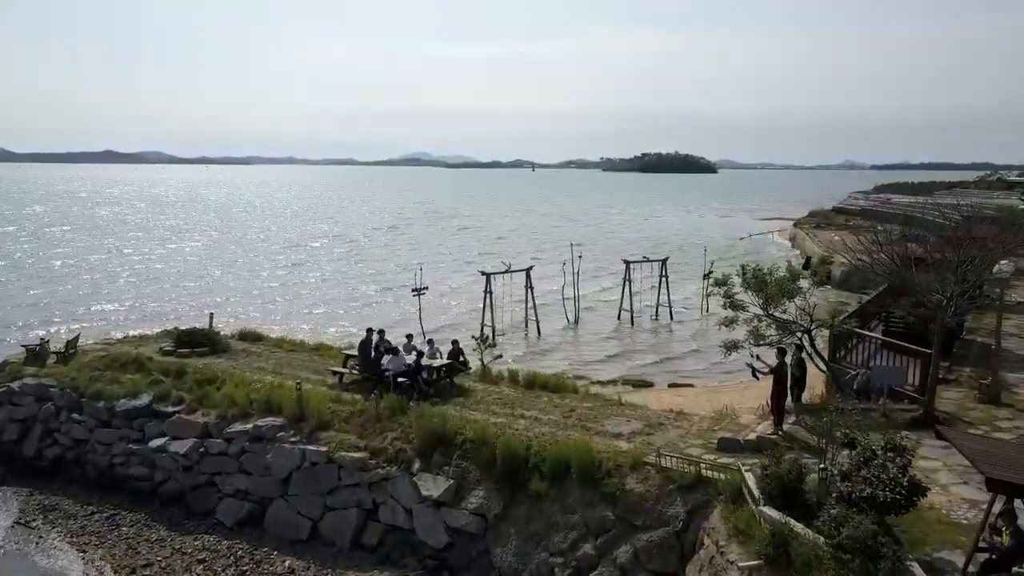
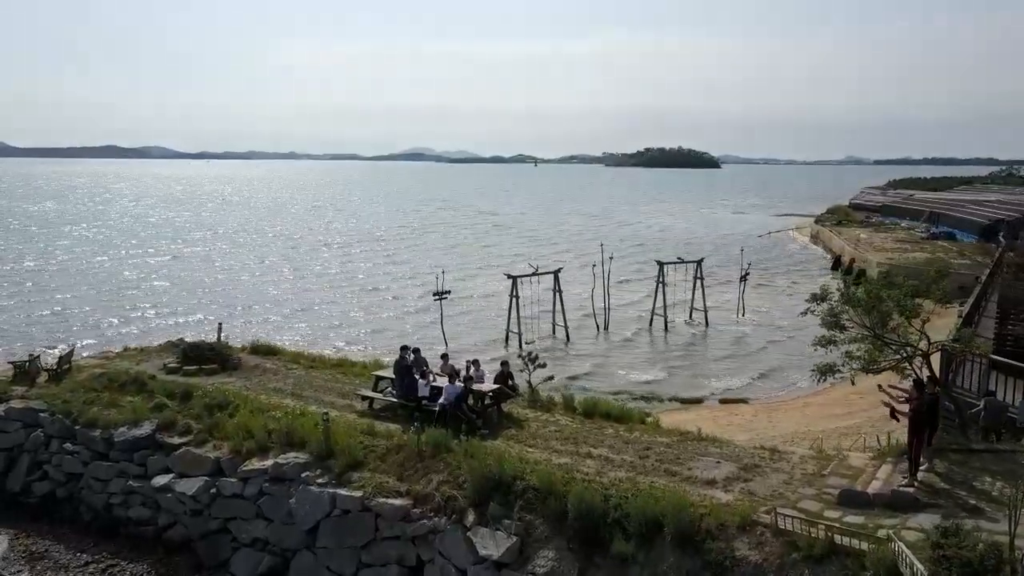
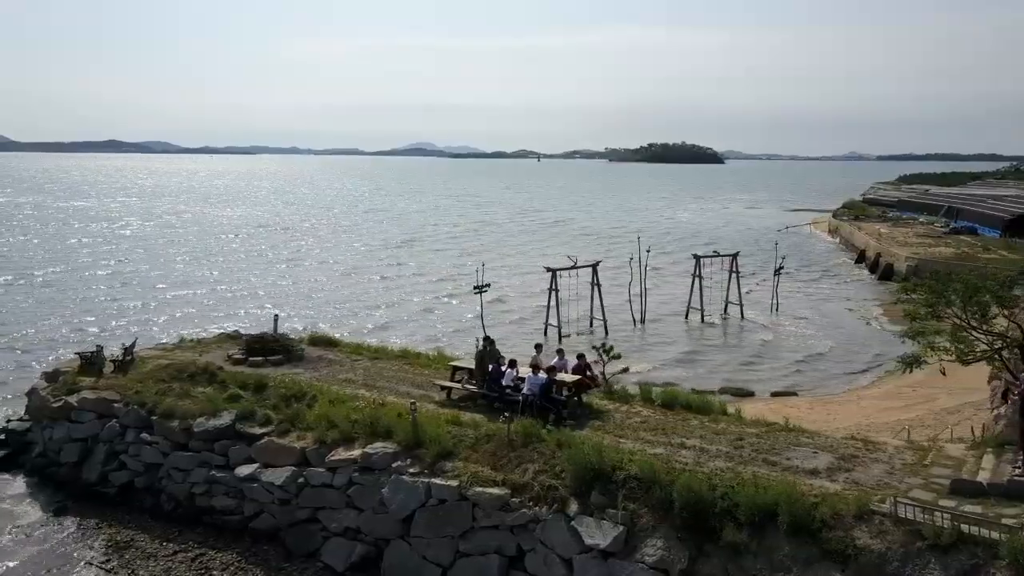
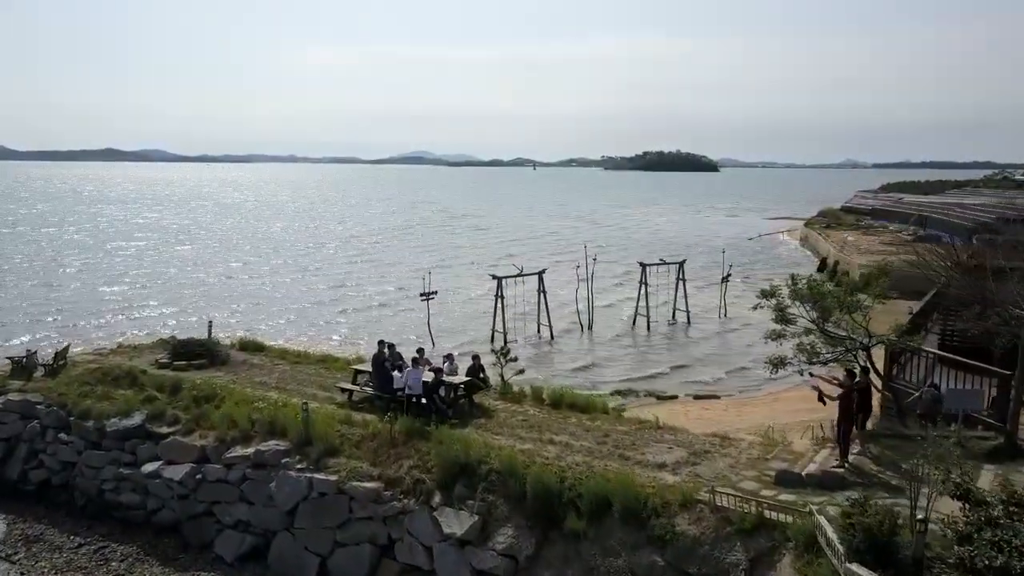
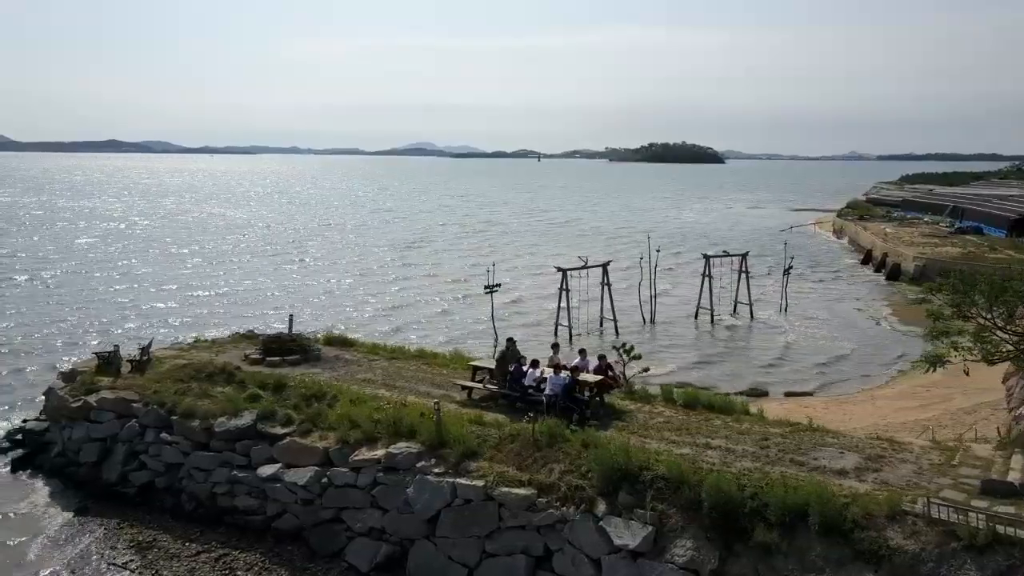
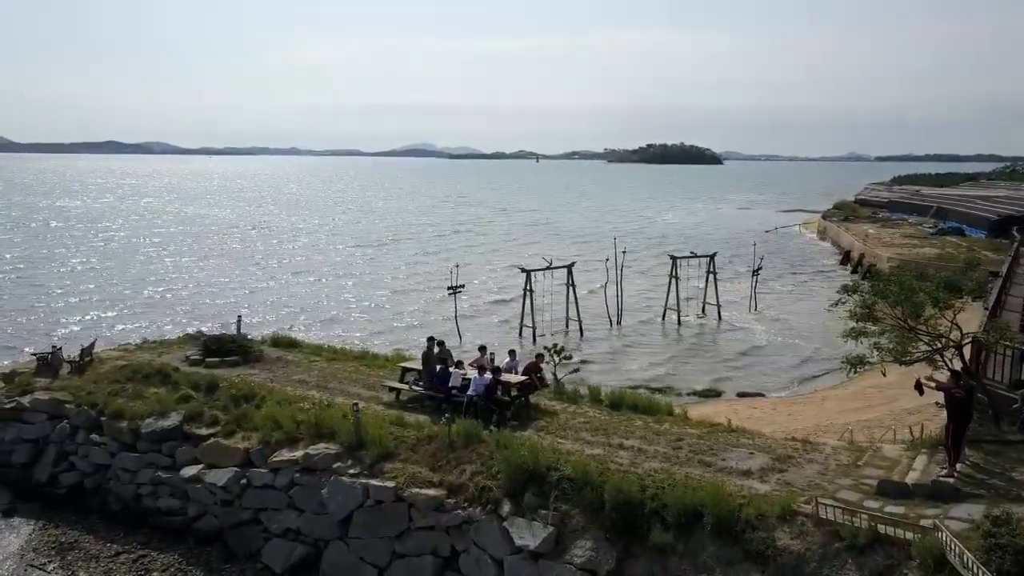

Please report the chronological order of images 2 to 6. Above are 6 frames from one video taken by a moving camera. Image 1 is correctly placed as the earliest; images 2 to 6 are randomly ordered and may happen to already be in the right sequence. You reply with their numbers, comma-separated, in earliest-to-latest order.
4, 2, 6, 3, 5
